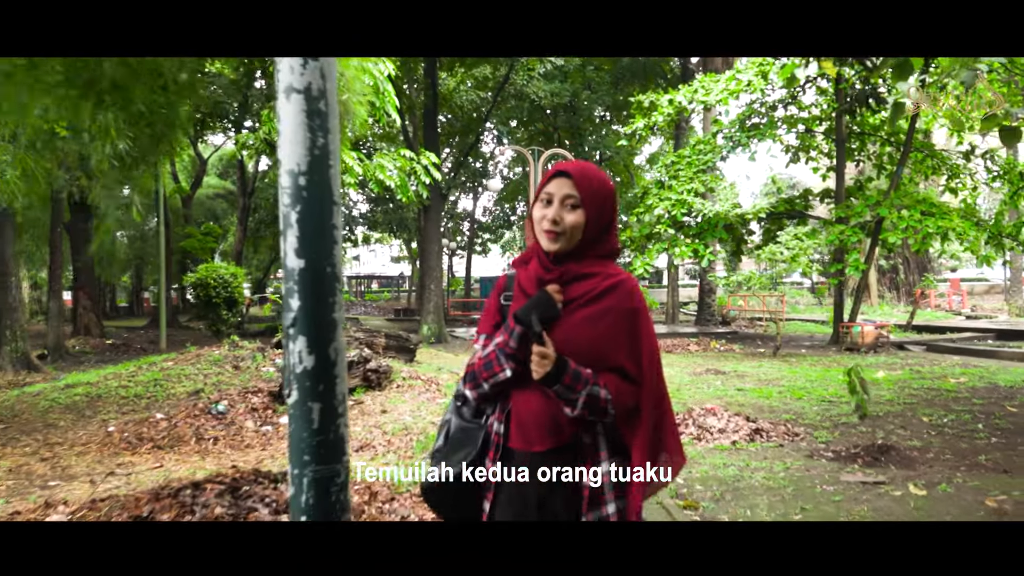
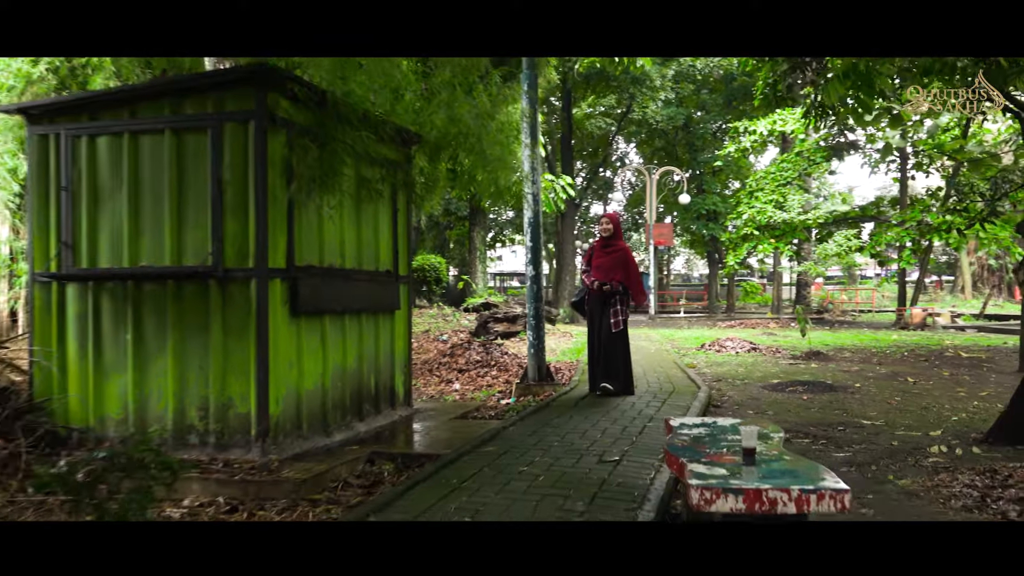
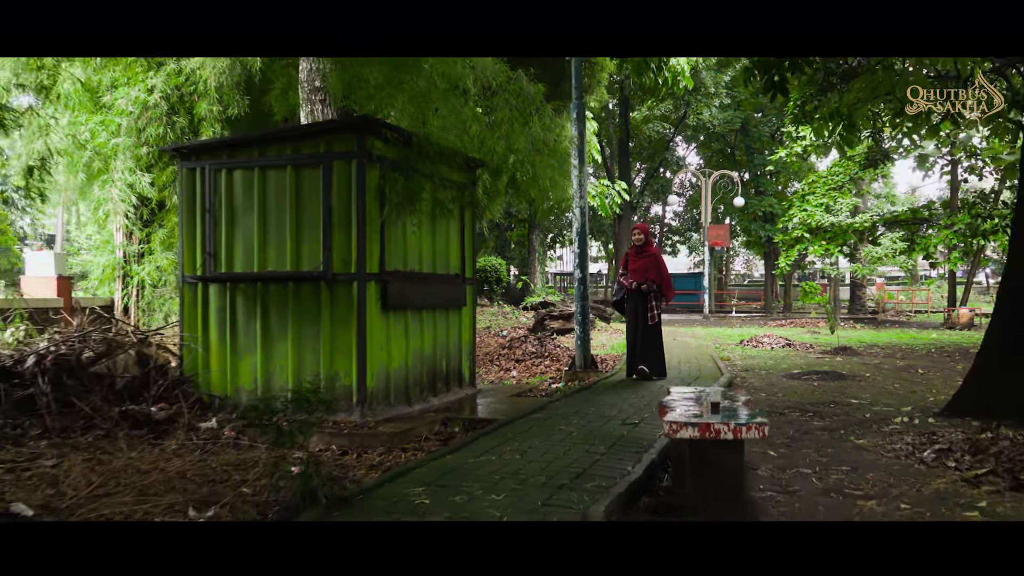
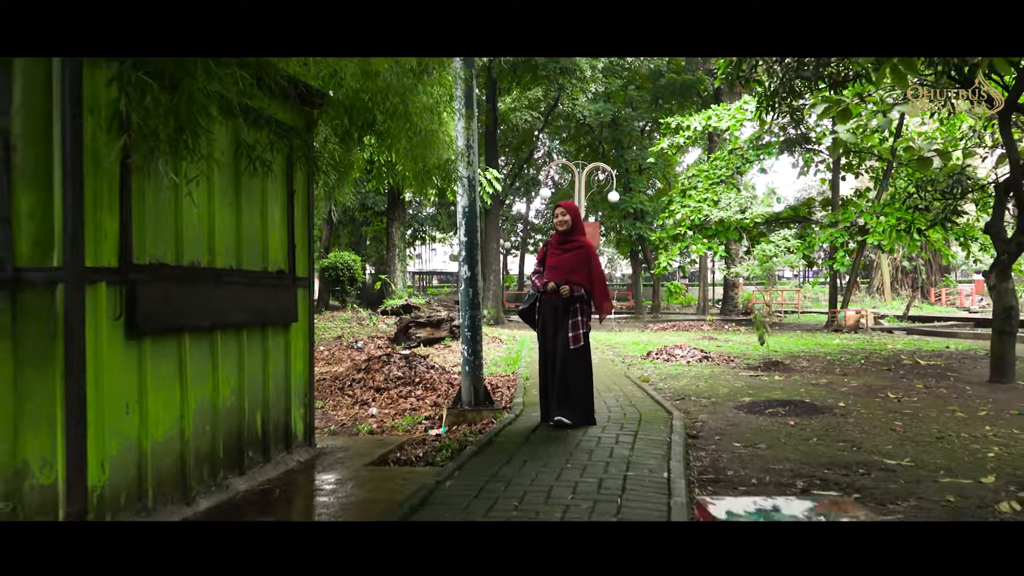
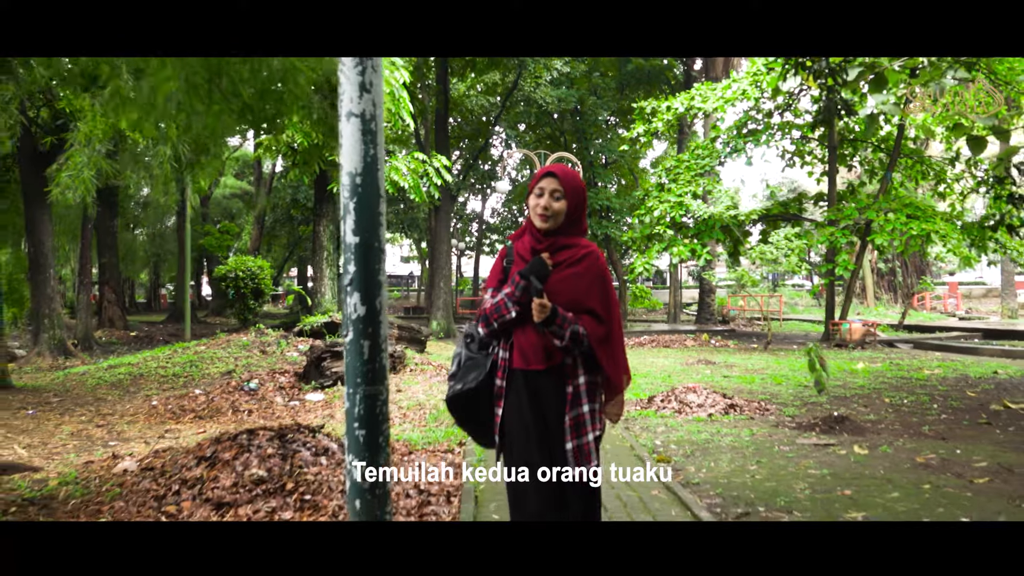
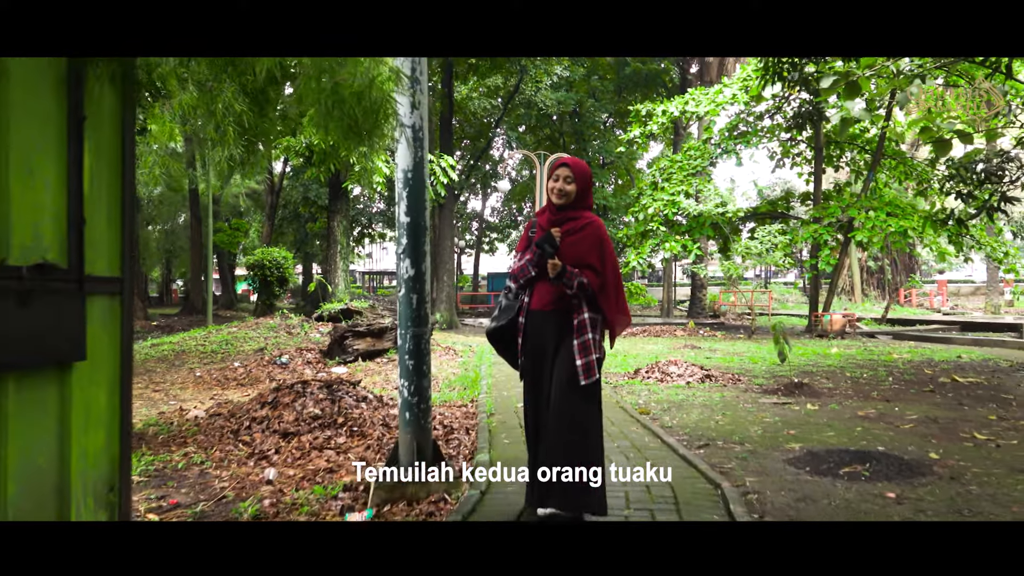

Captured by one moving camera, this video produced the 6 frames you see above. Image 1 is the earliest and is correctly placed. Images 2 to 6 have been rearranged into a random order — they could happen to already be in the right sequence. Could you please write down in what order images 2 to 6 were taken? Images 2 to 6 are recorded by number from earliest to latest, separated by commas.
5, 6, 4, 2, 3
